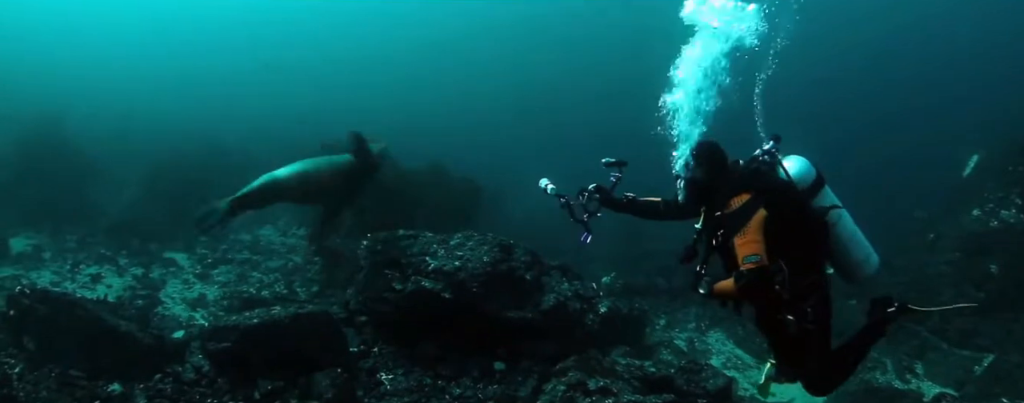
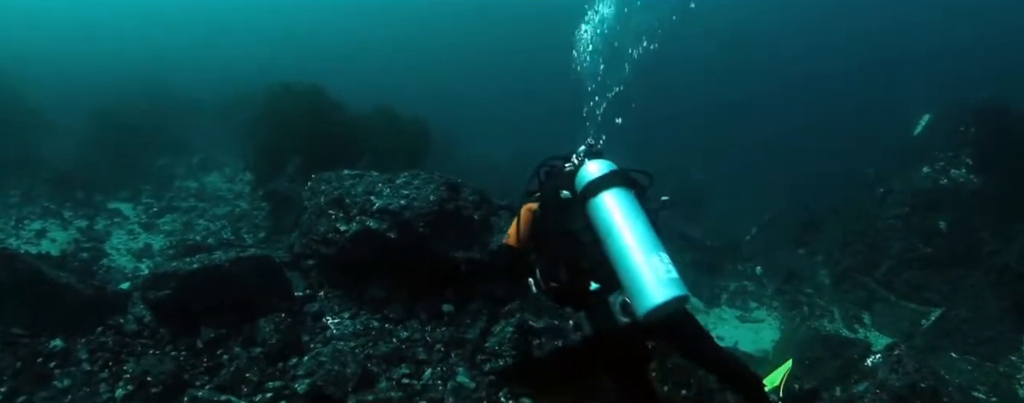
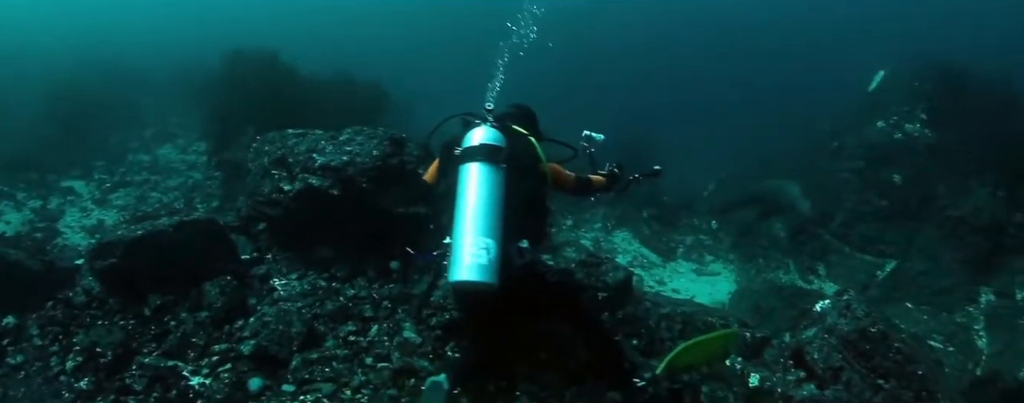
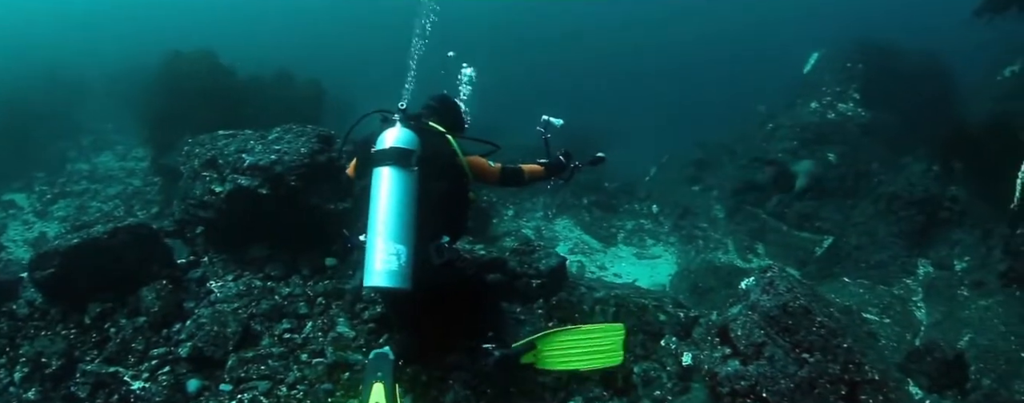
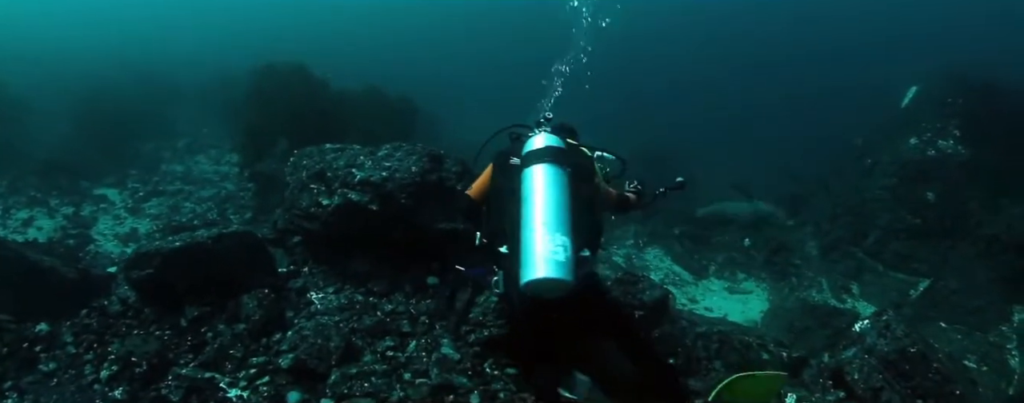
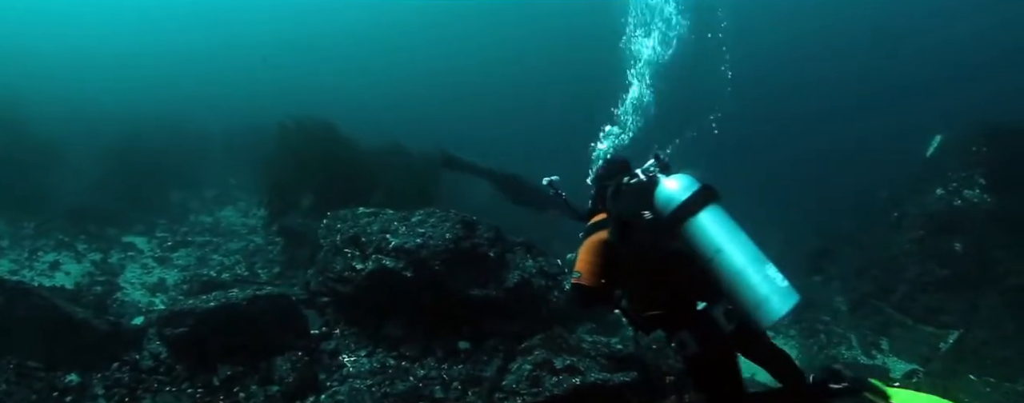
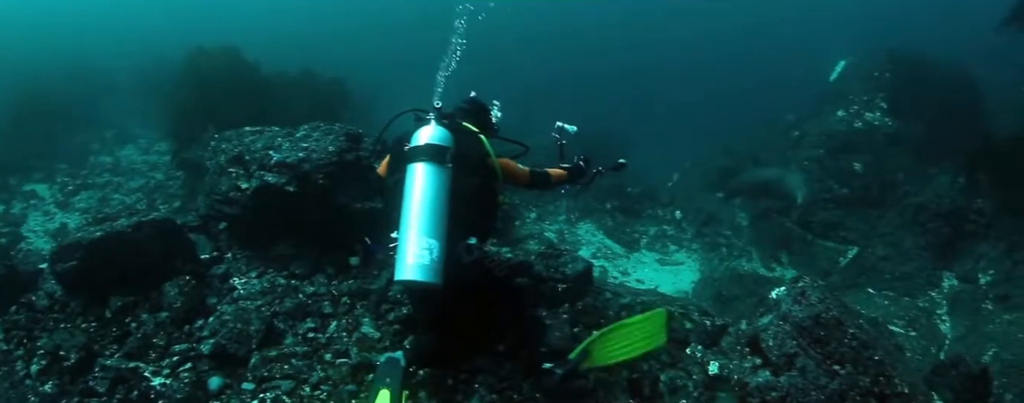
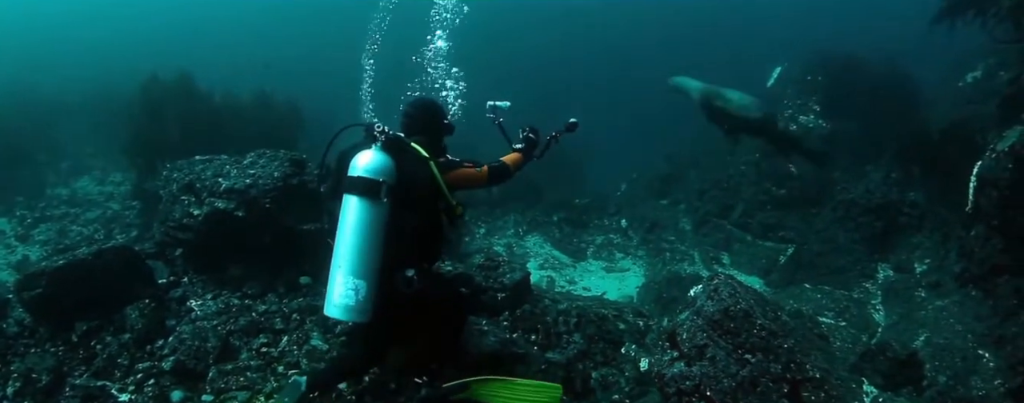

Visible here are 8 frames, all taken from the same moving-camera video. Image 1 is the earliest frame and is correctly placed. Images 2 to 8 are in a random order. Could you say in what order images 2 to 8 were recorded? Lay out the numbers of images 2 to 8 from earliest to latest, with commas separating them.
6, 2, 5, 3, 7, 4, 8
